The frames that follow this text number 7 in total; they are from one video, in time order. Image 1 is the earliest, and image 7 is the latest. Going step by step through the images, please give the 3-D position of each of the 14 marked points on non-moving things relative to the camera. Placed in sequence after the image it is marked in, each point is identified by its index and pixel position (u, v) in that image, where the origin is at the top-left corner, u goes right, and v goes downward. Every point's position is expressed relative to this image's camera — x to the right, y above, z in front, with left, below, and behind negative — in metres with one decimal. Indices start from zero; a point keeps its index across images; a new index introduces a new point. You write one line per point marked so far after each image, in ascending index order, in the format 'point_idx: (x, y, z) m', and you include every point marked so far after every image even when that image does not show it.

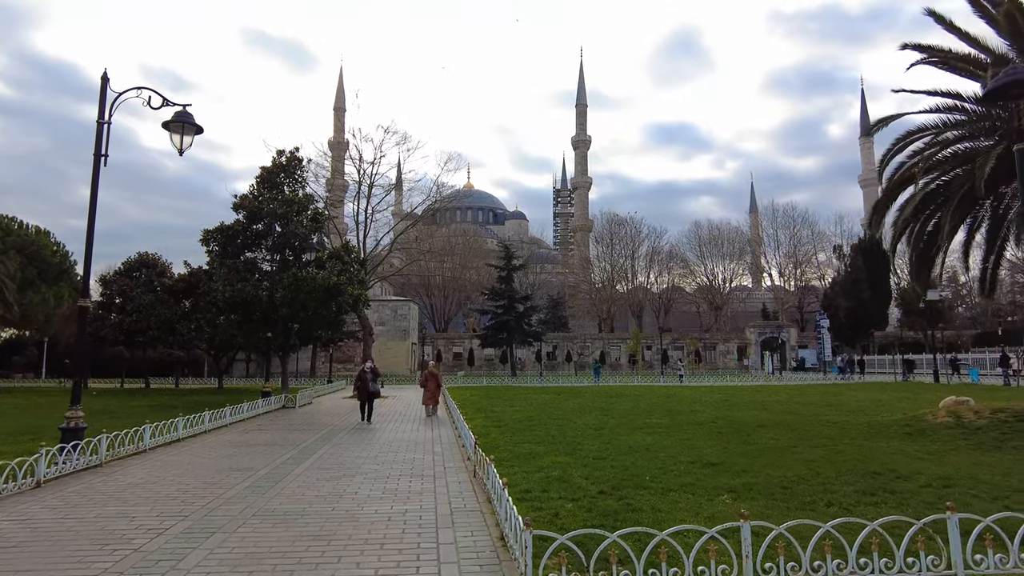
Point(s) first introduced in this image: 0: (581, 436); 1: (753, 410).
0: (+1.1, -2.6, +10.7) m
1: (+6.1, -3.1, +15.8) m
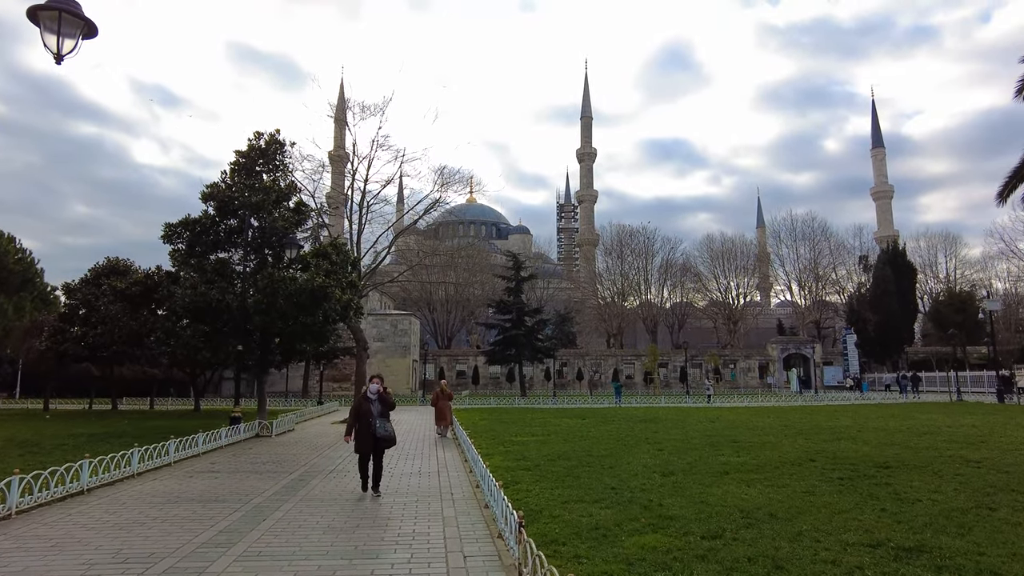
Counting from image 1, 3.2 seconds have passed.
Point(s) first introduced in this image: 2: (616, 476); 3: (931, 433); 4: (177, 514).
0: (+1.6, -2.5, +7.5) m
1: (+6.6, -3.1, +12.6) m
2: (+1.4, -2.6, +8.5) m
3: (+9.1, -3.2, +13.6) m
4: (-3.6, -2.4, +6.7) m
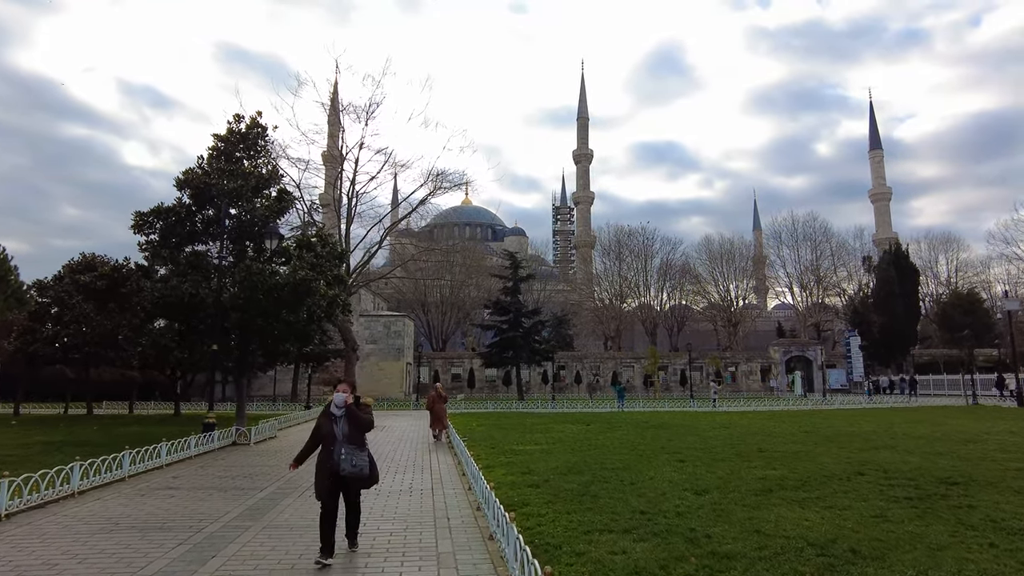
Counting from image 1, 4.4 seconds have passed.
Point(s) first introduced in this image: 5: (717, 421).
0: (+1.7, -2.3, +6.2) m
1: (+6.7, -2.9, +11.3) m
2: (+1.5, -2.5, +7.2) m
3: (+9.2, -3.0, +12.4) m
4: (-3.5, -2.2, +5.4) m
5: (+6.2, -4.0, +18.9) m
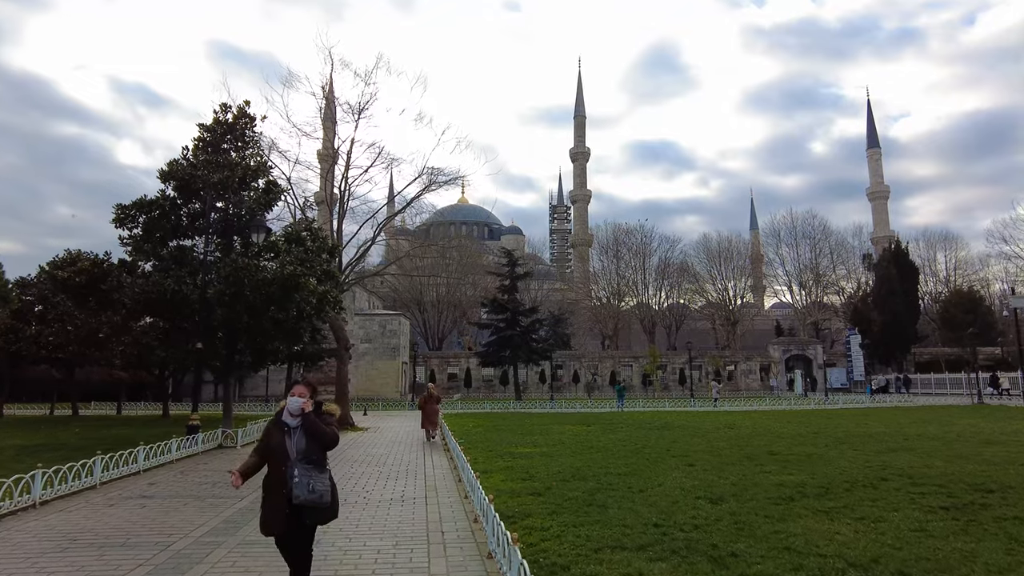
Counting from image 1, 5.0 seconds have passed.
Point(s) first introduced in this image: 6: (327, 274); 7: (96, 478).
0: (+1.7, -2.2, +5.7) m
1: (+6.7, -2.8, +10.8) m
2: (+1.5, -2.4, +6.6) m
3: (+9.1, -2.9, +11.9) m
4: (-3.5, -2.2, +4.7) m
5: (+6.1, -3.9, +18.3) m
6: (-4.7, +0.4, +15.9) m
7: (-5.5, -2.5, +8.3) m
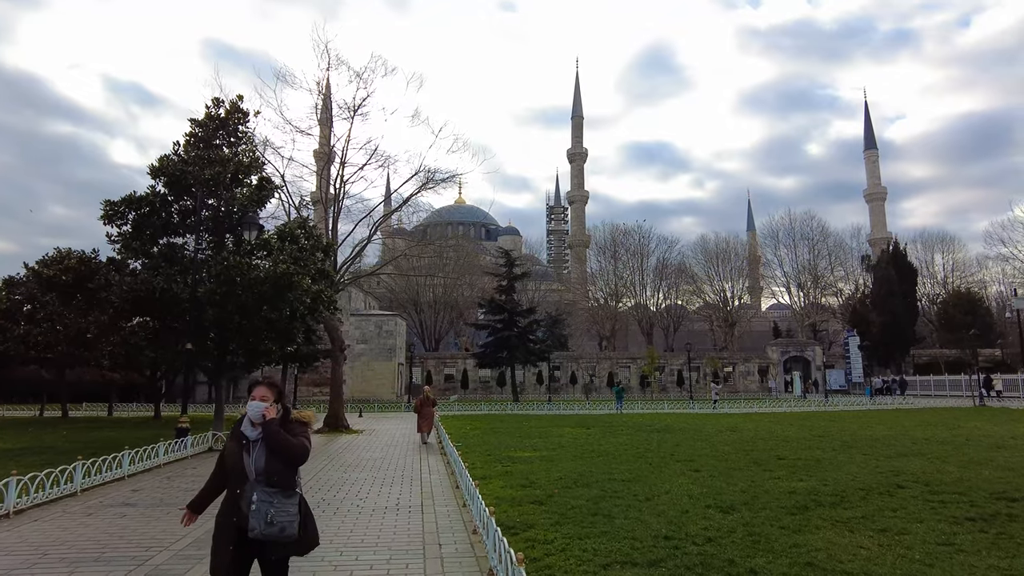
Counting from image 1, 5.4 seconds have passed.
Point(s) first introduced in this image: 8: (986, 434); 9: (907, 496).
0: (+1.8, -2.2, +5.3) m
1: (+6.7, -2.8, +10.5) m
2: (+1.5, -2.3, +6.3) m
3: (+9.1, -2.9, +11.6) m
4: (-3.5, -2.1, +4.4) m
5: (+6.1, -3.9, +18.0) m
6: (-4.7, +0.4, +15.5) m
7: (-5.5, -2.5, +7.9) m
8: (+10.6, -3.3, +14.0) m
9: (+4.5, -2.4, +7.1) m
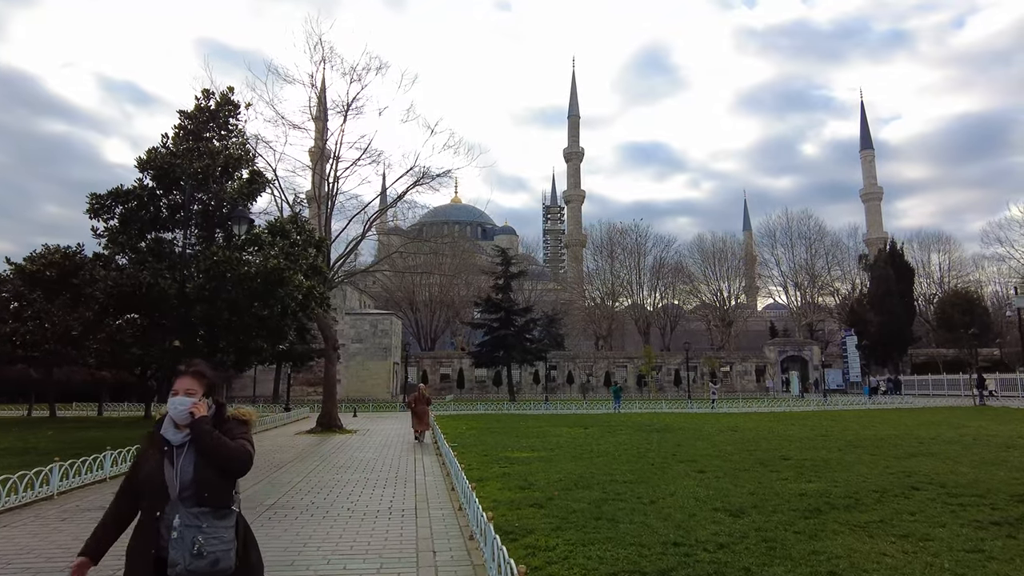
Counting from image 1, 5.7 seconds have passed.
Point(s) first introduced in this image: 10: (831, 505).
0: (+1.8, -2.1, +5.0) m
1: (+6.6, -2.8, +10.2) m
2: (+1.5, -2.3, +6.0) m
3: (+9.1, -2.9, +11.3) m
4: (-3.5, -2.0, +4.0) m
5: (+6.0, -3.9, +17.7) m
6: (-4.8, +0.5, +15.1) m
7: (-5.5, -2.4, +7.5) m
8: (+10.6, -3.2, +13.7) m
9: (+4.5, -2.3, +6.8) m
10: (+3.4, -2.3, +6.6) m
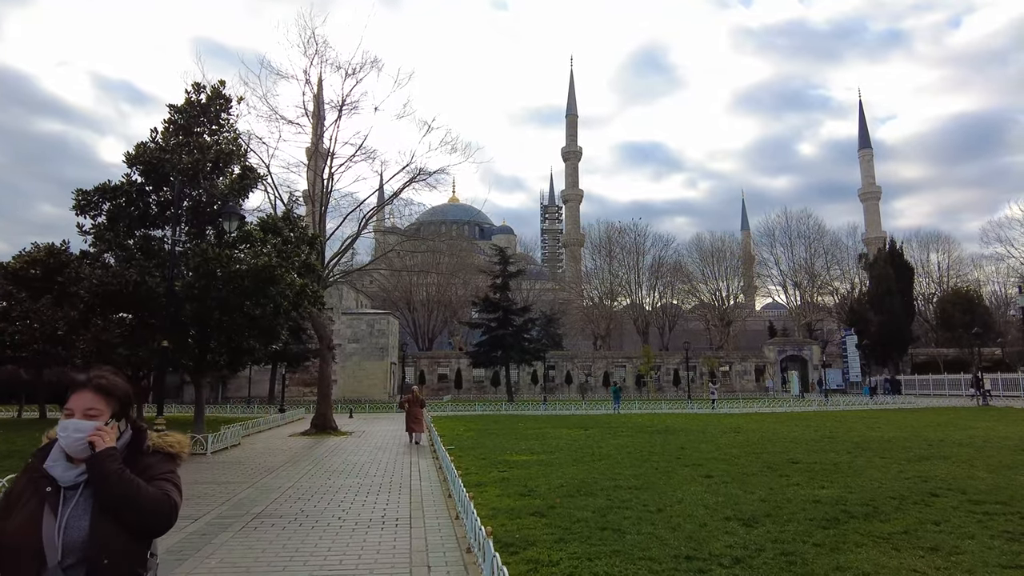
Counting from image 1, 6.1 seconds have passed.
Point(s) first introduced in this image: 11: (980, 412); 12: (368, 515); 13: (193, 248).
0: (+1.8, -2.1, +4.6) m
1: (+6.6, -2.7, +9.8) m
2: (+1.5, -2.2, +5.6) m
3: (+9.1, -2.8, +11.0) m
4: (-3.5, -2.0, +3.6) m
5: (+5.9, -3.8, +17.4) m
6: (-4.8, +0.5, +14.8) m
7: (-5.6, -2.4, +7.1) m
8: (+10.5, -3.1, +13.4) m
9: (+4.5, -2.3, +6.5) m
10: (+3.4, -2.3, +6.2) m
11: (+15.0, -4.0, +19.8) m
12: (-1.7, -2.6, +7.1) m
13: (-6.8, +0.8, +13.2) m
